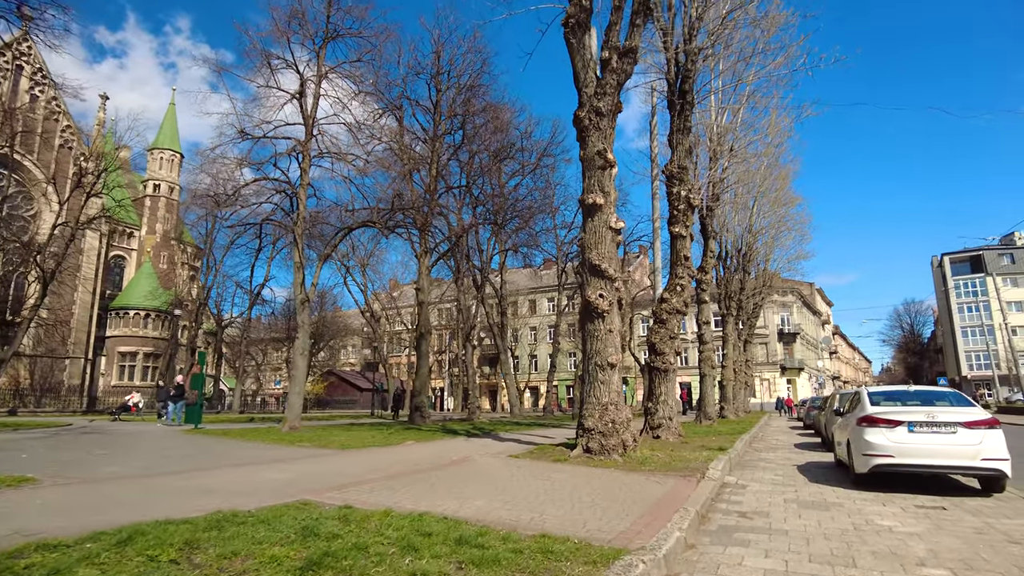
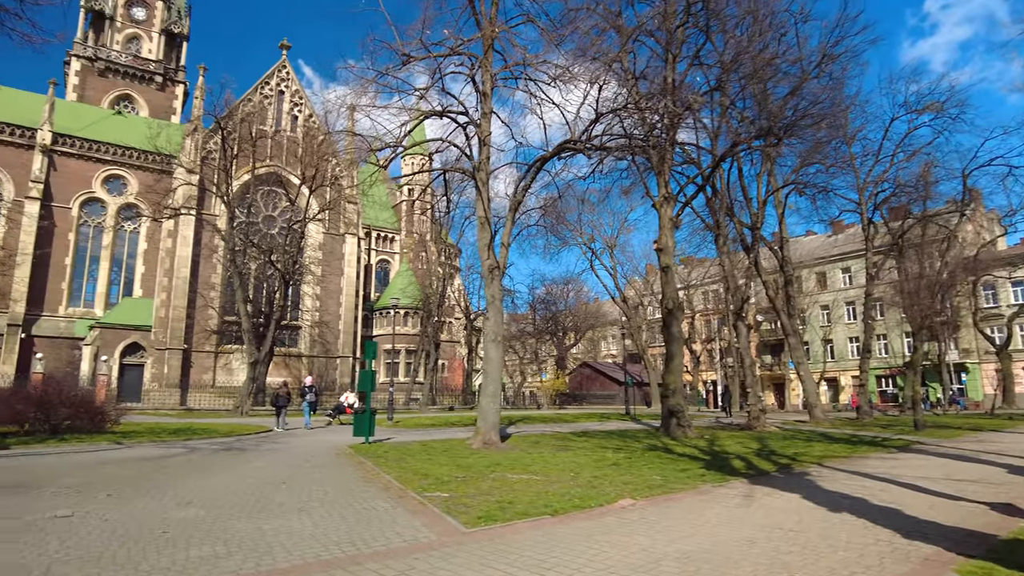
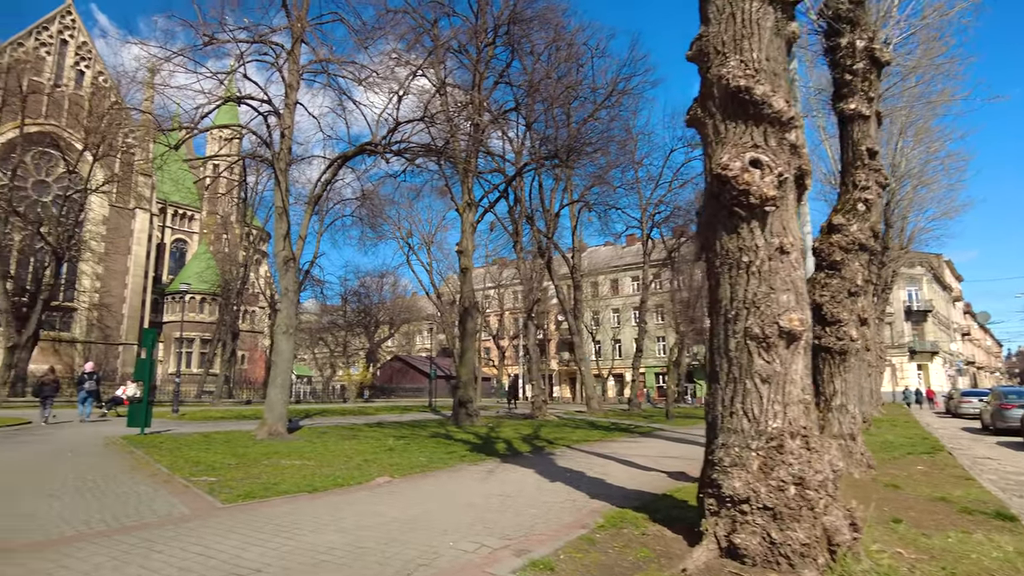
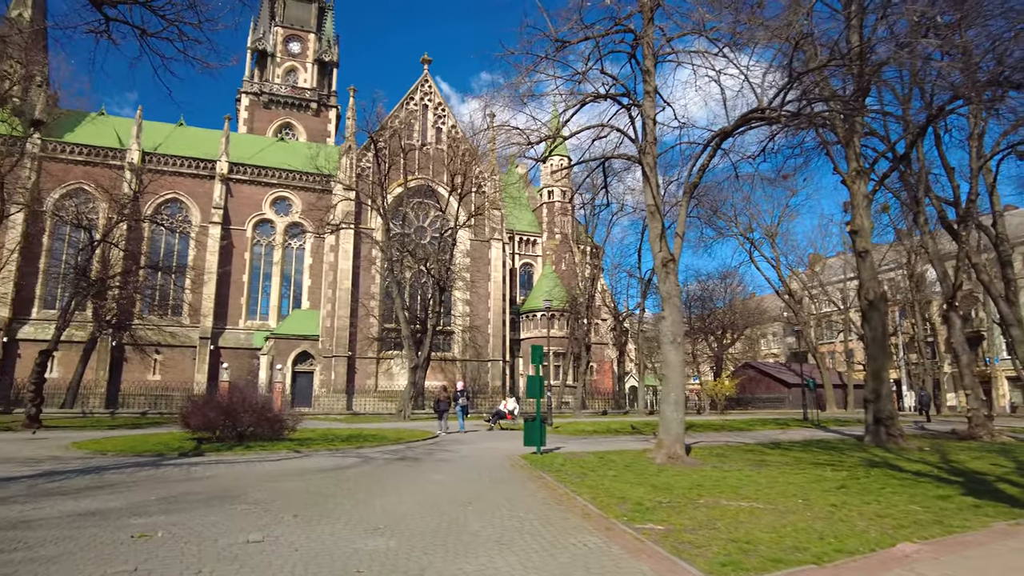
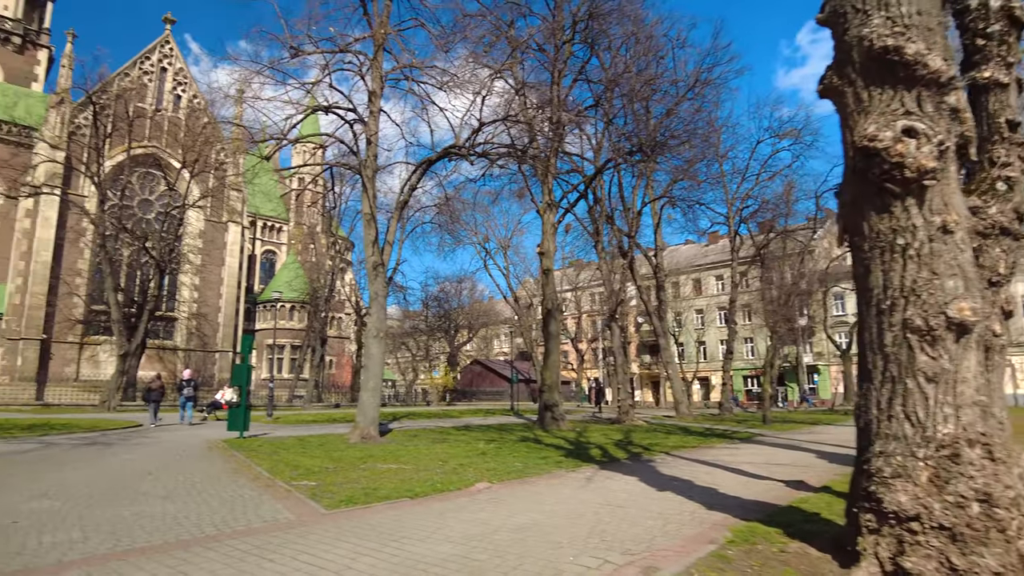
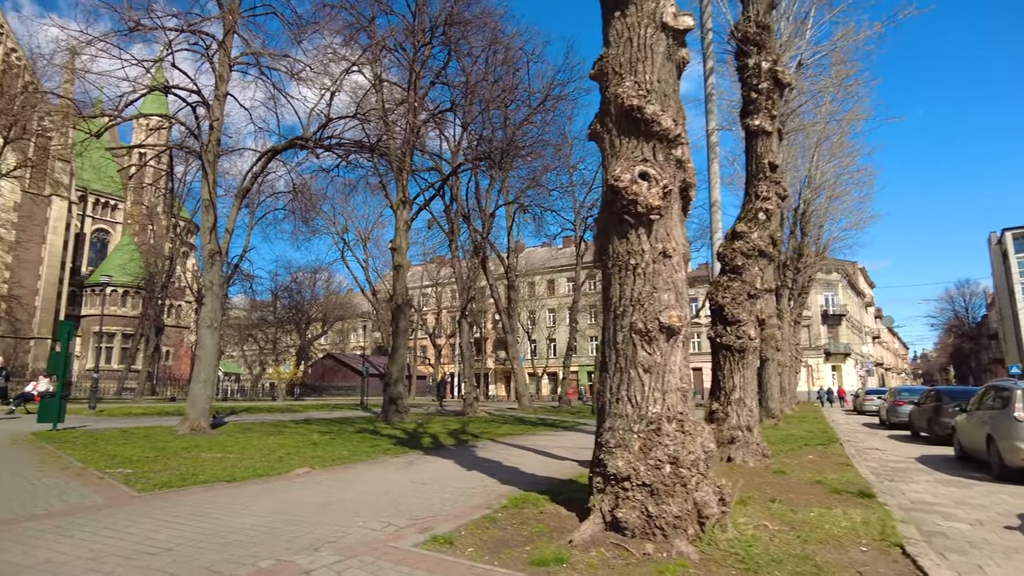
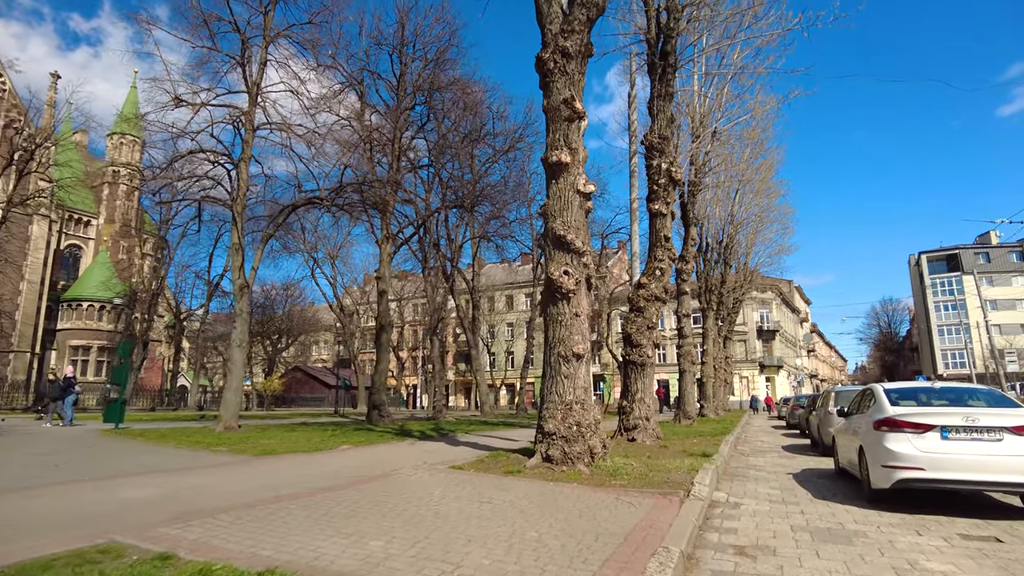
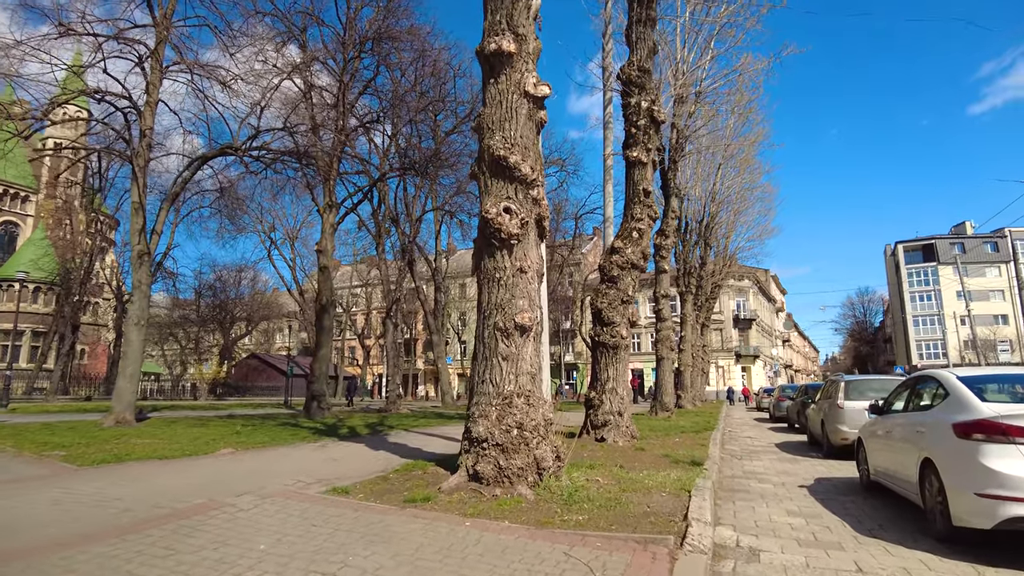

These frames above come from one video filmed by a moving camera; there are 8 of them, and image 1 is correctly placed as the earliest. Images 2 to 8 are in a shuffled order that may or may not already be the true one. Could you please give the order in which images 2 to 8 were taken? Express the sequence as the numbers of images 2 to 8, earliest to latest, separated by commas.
7, 8, 6, 3, 5, 2, 4
